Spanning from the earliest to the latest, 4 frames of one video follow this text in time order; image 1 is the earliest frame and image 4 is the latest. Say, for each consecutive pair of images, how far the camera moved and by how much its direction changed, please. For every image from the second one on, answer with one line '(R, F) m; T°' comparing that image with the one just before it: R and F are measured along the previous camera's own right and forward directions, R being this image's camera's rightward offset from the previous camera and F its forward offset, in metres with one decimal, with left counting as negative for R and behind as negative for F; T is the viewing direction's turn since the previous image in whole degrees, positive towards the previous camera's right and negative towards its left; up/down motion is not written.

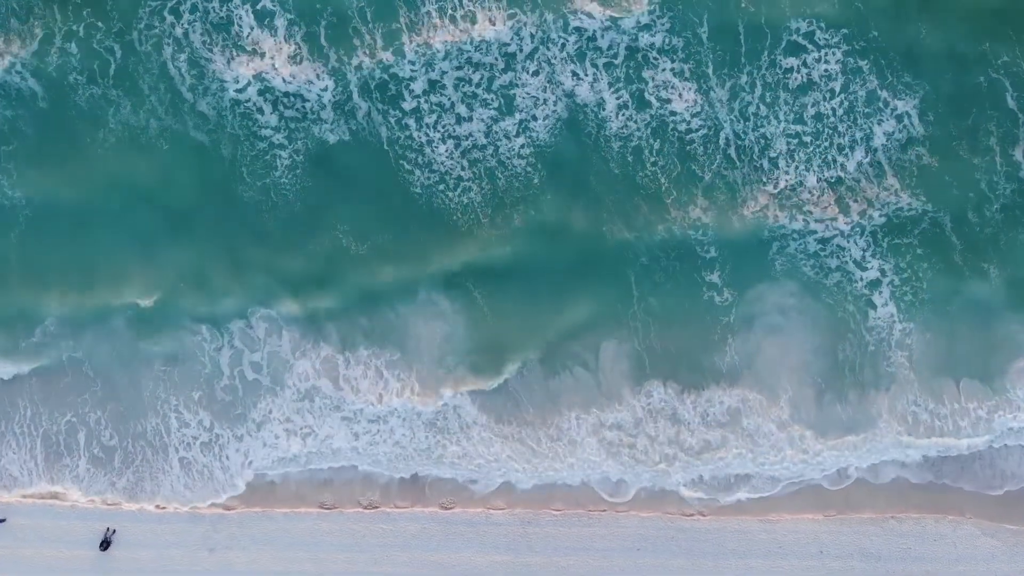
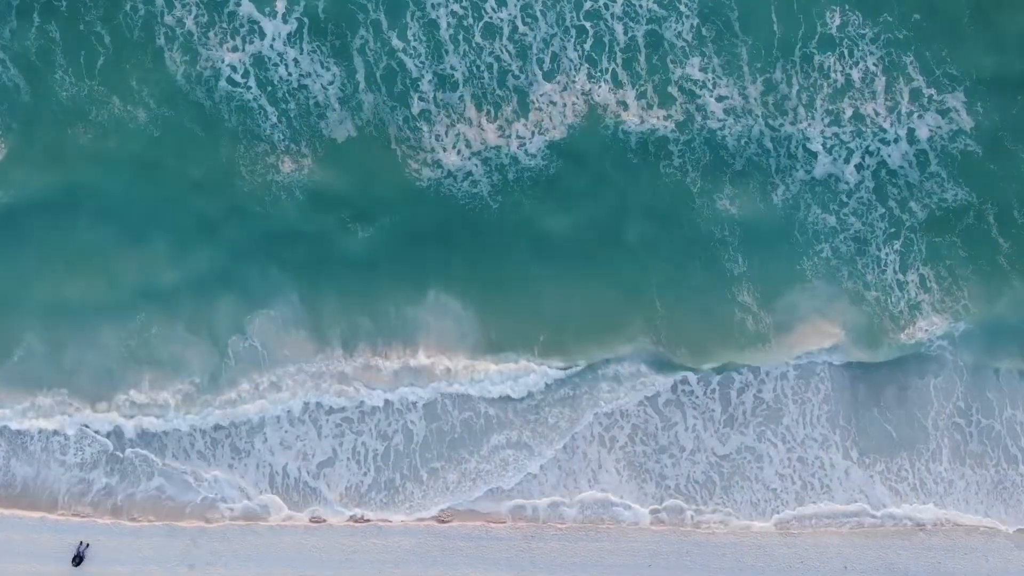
(+1.4, +4.4) m; -2°
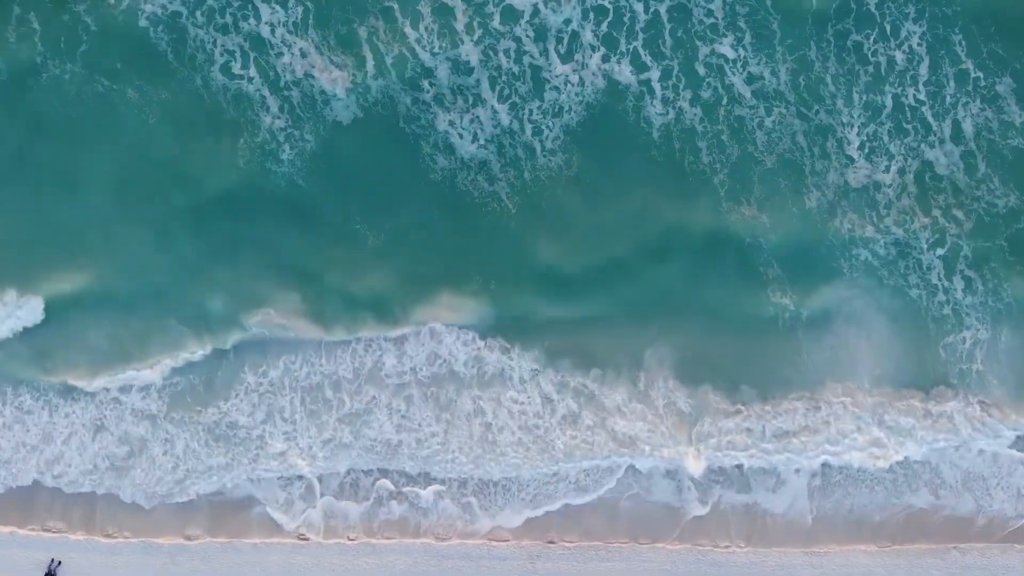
(+1.5, +4.3) m; -2°
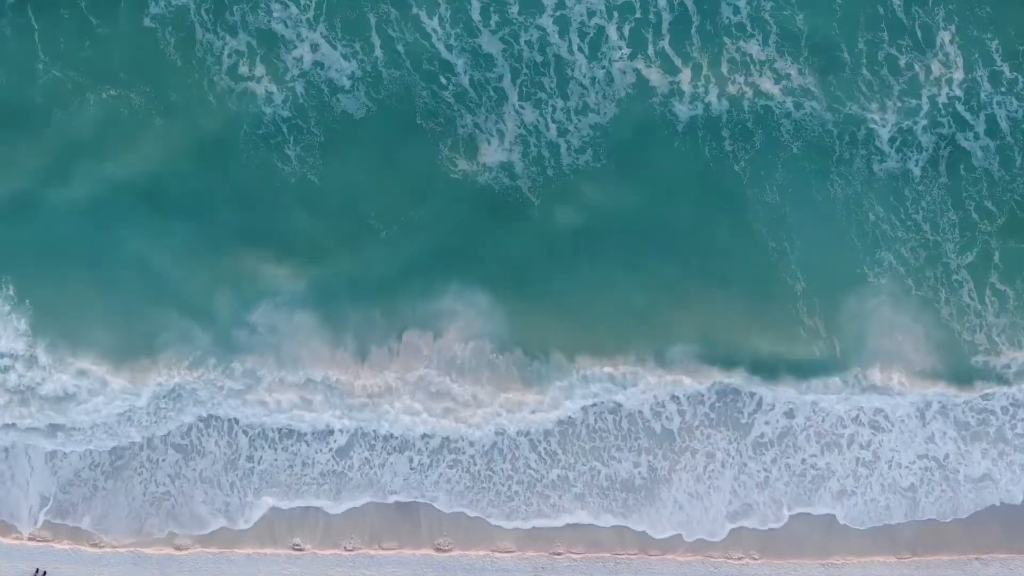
(+0.7, +2.4) m; -1°
